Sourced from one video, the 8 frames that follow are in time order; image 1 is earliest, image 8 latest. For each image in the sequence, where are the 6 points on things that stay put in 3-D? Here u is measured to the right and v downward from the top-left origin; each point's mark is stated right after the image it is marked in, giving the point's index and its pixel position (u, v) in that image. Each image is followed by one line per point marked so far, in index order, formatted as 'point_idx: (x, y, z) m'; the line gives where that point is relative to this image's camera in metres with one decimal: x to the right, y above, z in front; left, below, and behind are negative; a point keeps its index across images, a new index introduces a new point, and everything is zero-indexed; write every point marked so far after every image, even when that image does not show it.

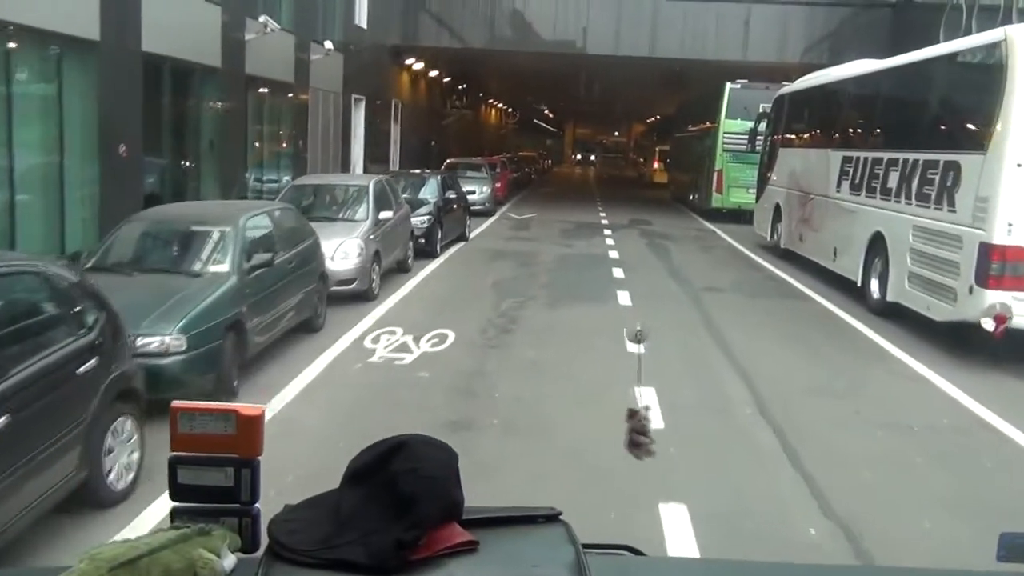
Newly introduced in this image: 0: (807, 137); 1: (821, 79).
0: (+5.9, +3.0, +18.3) m
1: (+6.1, +4.2, +18.1) m
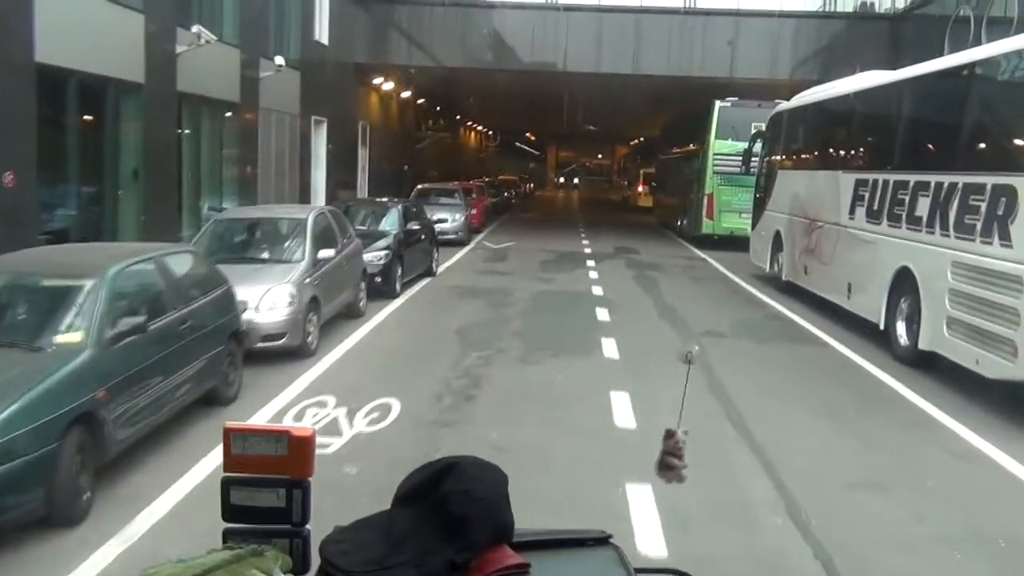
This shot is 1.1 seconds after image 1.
0: (+5.4, +2.3, +16.4) m
1: (+5.6, +3.5, +16.2) m
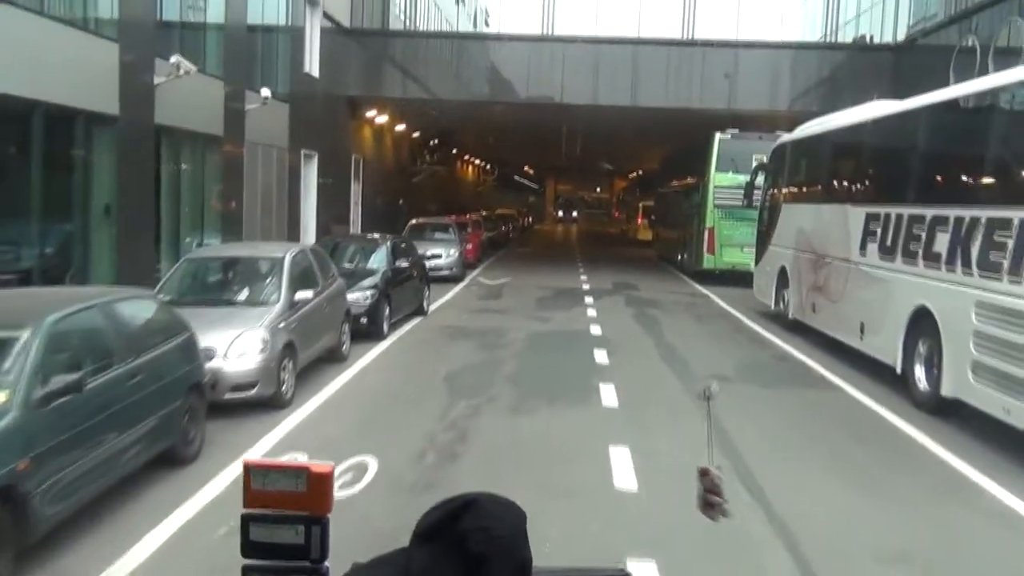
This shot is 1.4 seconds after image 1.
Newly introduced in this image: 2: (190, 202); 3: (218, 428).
0: (+5.3, +1.7, +15.7) m
1: (+5.4, +2.8, +15.6) m
2: (-5.9, +1.6, +16.6) m
3: (-2.9, -1.4, +9.0) m
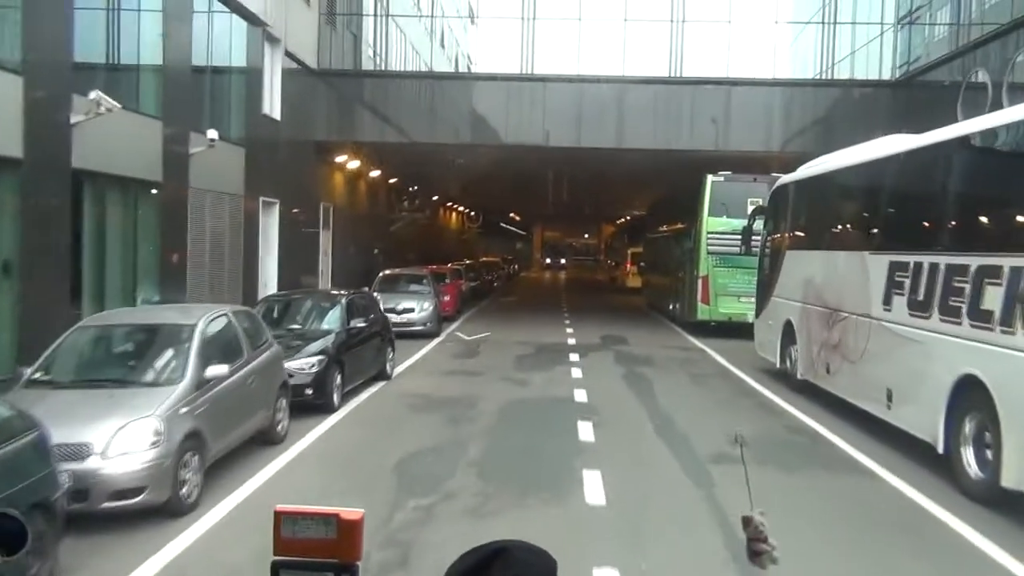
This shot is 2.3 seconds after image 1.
0: (+4.8, +0.8, +14.0) m
1: (+5.0, +1.9, +13.9) m
2: (-6.3, +0.5, +14.7) m
3: (-3.3, -2.0, +7.0) m
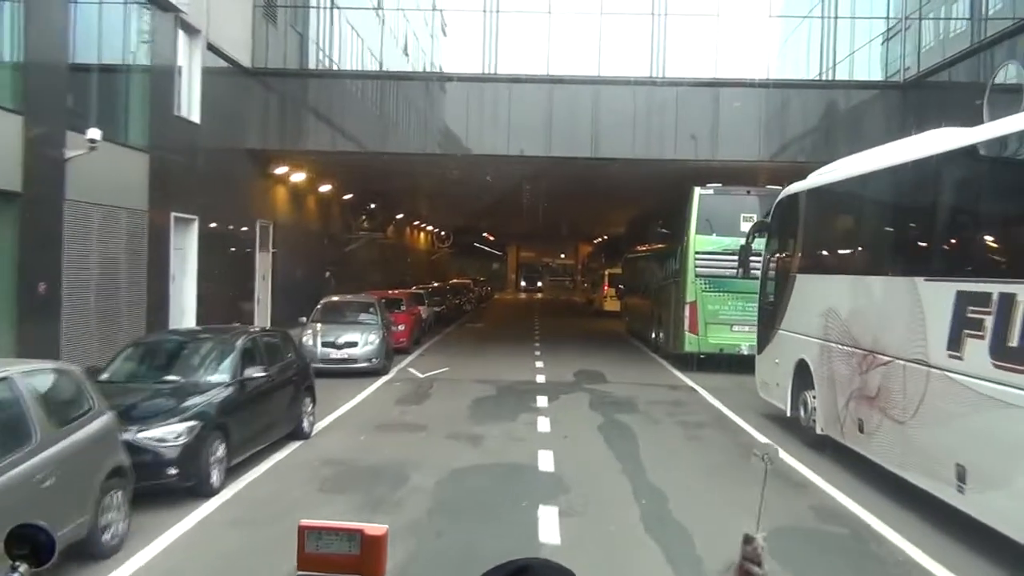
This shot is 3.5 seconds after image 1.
0: (+4.2, +0.4, +11.1) m
1: (+4.3, +1.5, +11.0) m
2: (-7.0, 0.0, +11.5) m
3: (-3.7, -2.3, +3.9) m
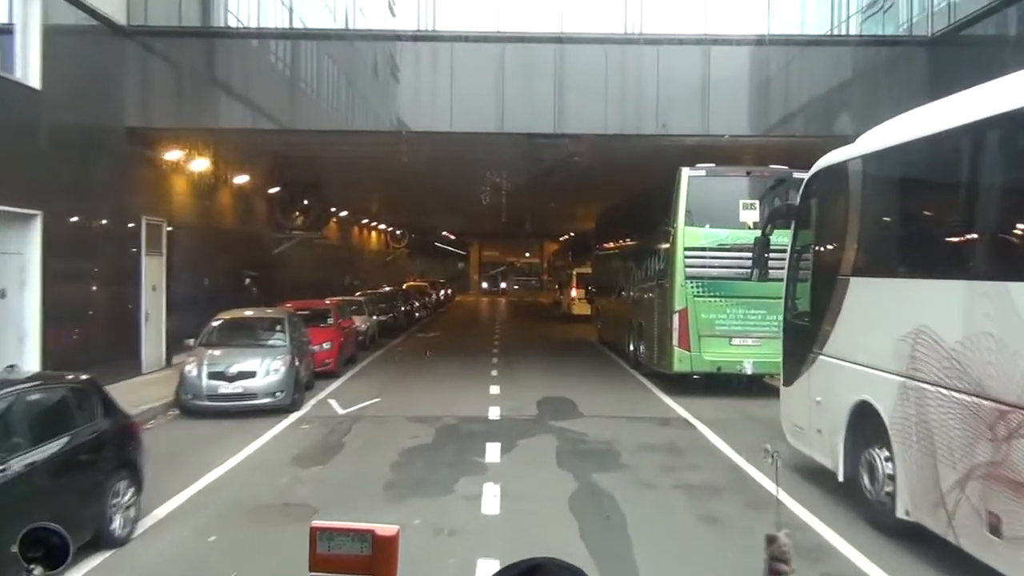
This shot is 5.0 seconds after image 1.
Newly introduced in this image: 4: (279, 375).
0: (+3.5, +0.3, +7.0) m
1: (+3.7, +1.4, +7.0) m
2: (-7.7, -0.3, +7.1) m
3: (-4.1, -2.5, -0.5) m
4: (-3.9, -1.4, +14.9) m
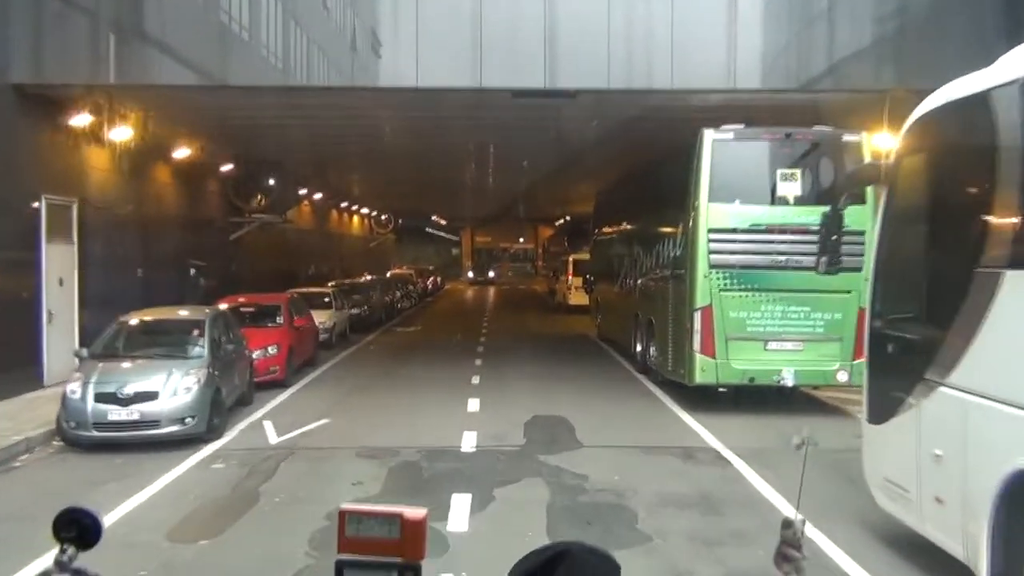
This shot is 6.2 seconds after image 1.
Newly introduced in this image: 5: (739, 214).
0: (+3.3, +0.3, +3.7) m
1: (+3.4, +1.4, +3.6) m
2: (-7.9, -0.3, +3.7) m
3: (-4.3, -2.7, -3.8) m
4: (-4.1, -1.4, +11.6) m
5: (+3.3, +1.1, +13.2) m
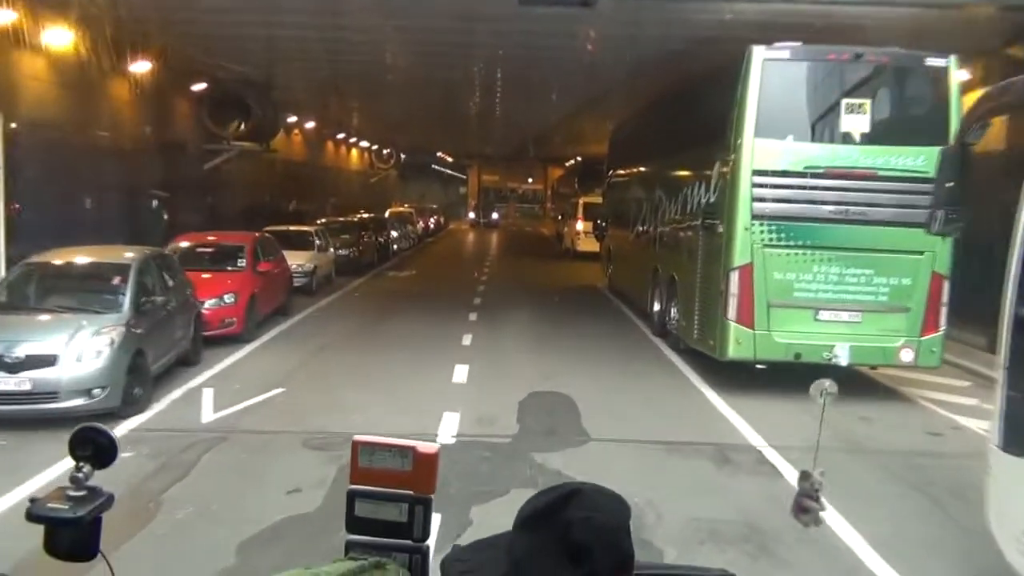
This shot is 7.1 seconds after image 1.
0: (+3.2, +0.2, +1.2) m
1: (+3.3, +1.3, +1.1) m
2: (-8.0, -0.1, +1.3) m
3: (-4.5, -3.1, -6.0) m
4: (-4.2, -0.7, +9.3) m
5: (+3.3, +1.6, +10.7) m
